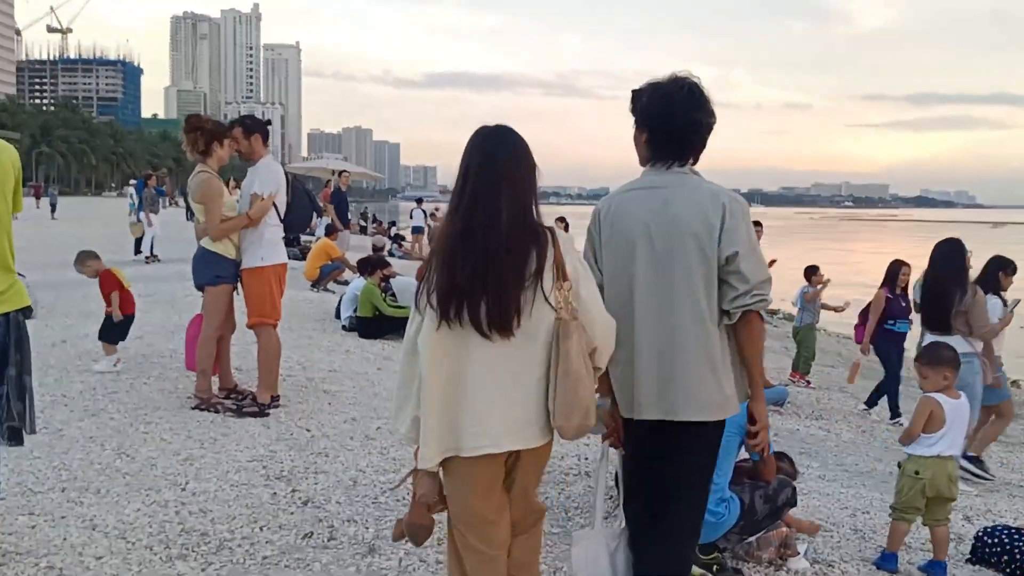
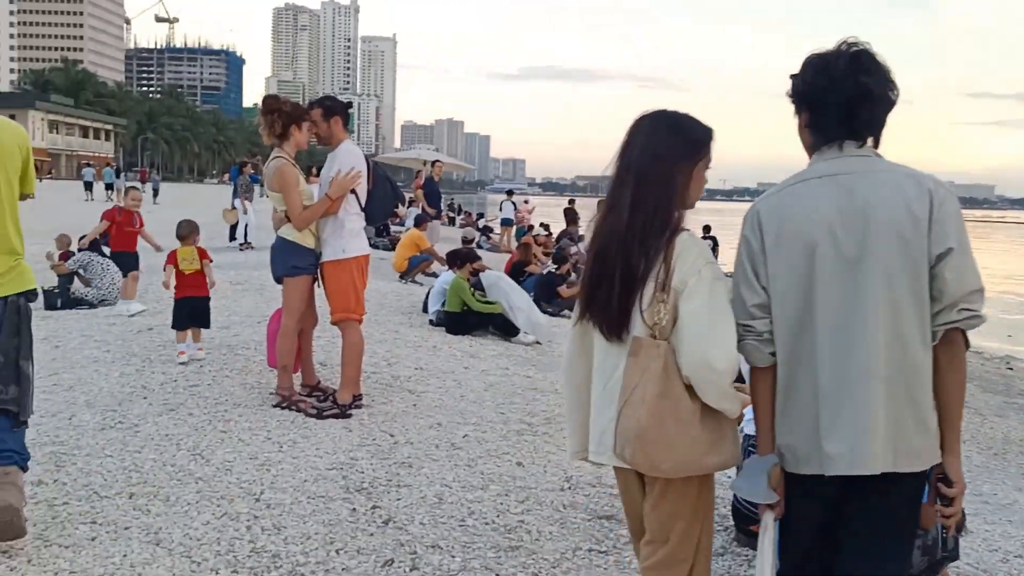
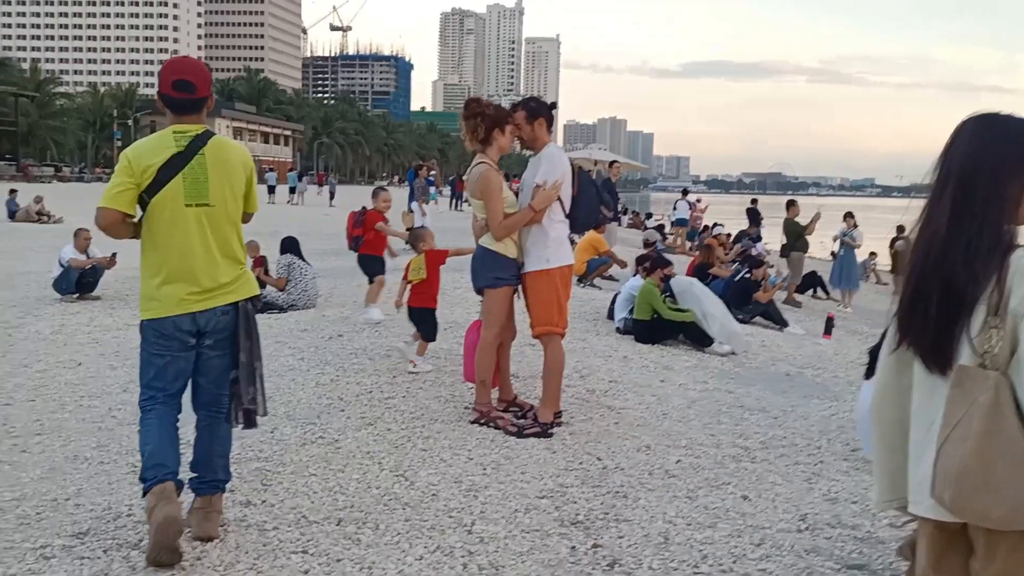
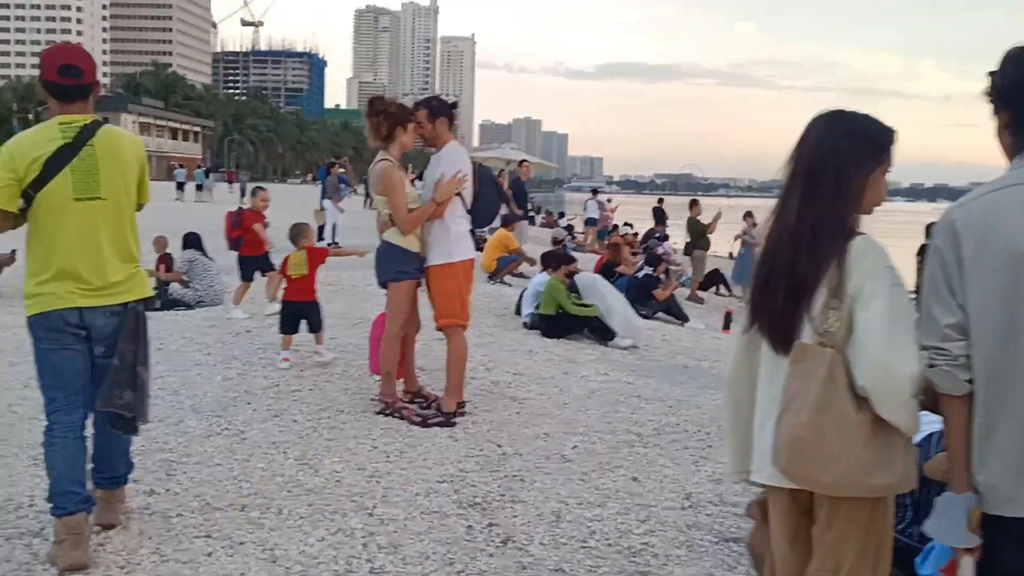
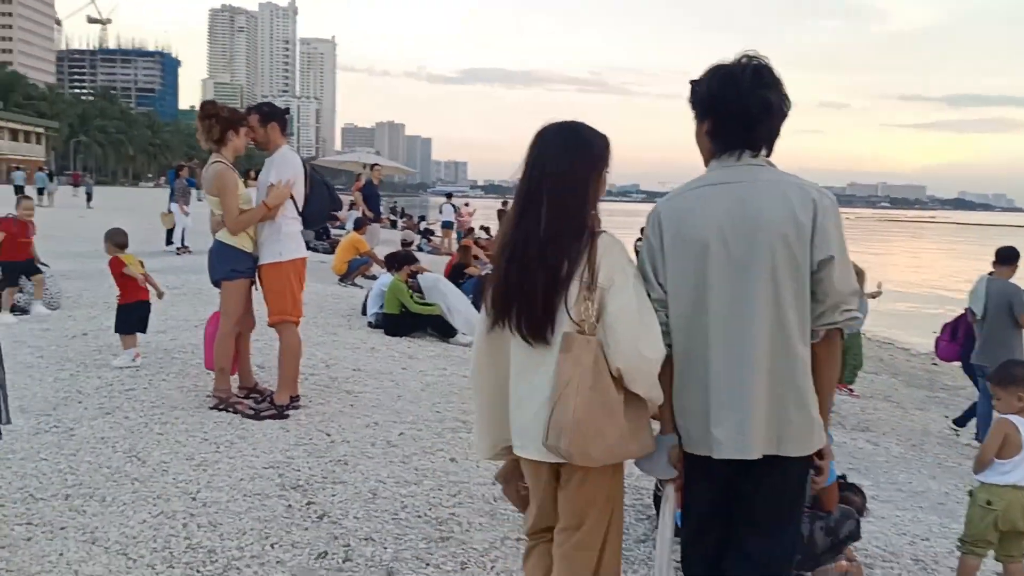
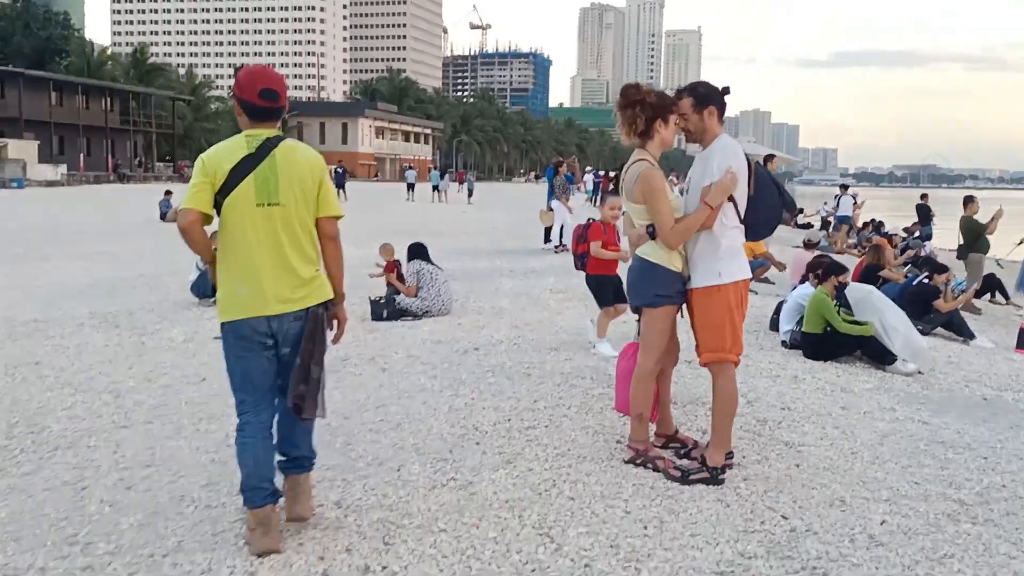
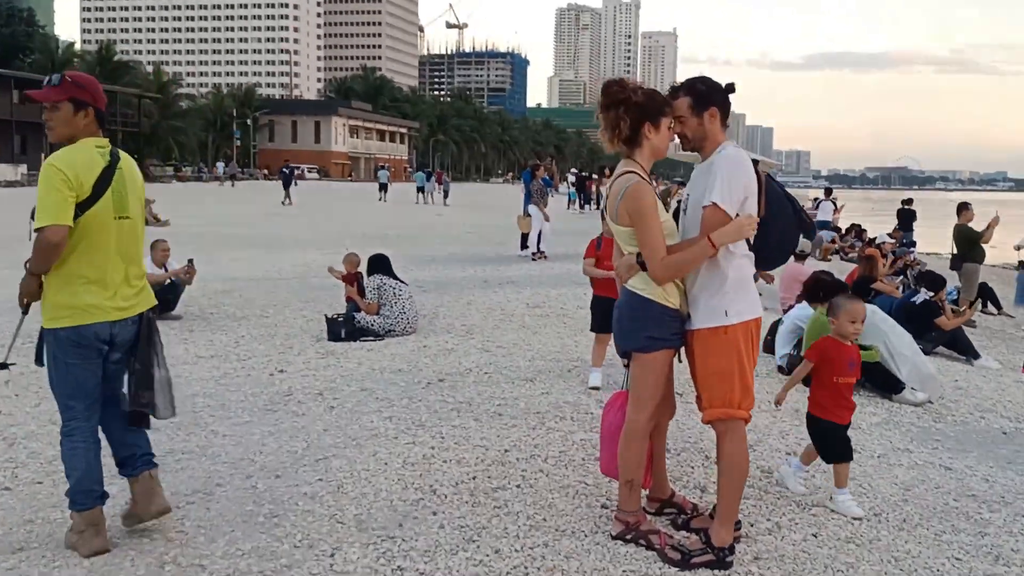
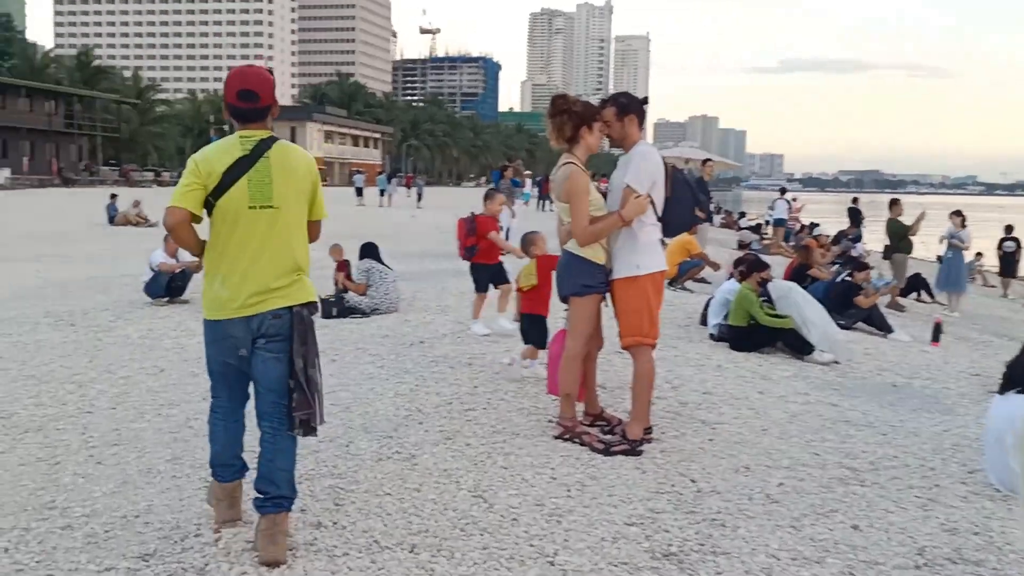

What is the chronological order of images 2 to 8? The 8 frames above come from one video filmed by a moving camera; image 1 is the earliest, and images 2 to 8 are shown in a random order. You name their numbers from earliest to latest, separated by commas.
5, 2, 4, 3, 8, 6, 7
